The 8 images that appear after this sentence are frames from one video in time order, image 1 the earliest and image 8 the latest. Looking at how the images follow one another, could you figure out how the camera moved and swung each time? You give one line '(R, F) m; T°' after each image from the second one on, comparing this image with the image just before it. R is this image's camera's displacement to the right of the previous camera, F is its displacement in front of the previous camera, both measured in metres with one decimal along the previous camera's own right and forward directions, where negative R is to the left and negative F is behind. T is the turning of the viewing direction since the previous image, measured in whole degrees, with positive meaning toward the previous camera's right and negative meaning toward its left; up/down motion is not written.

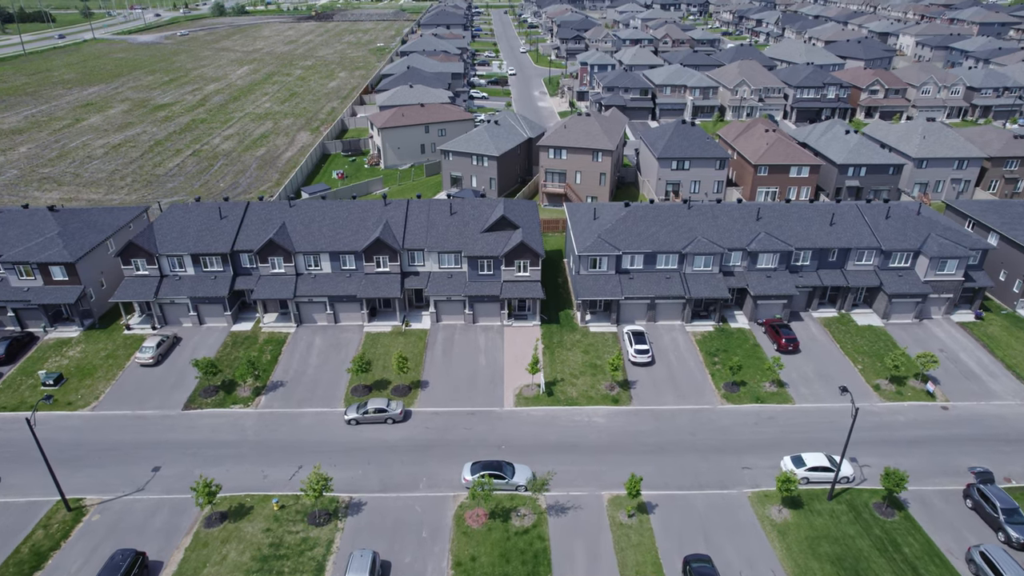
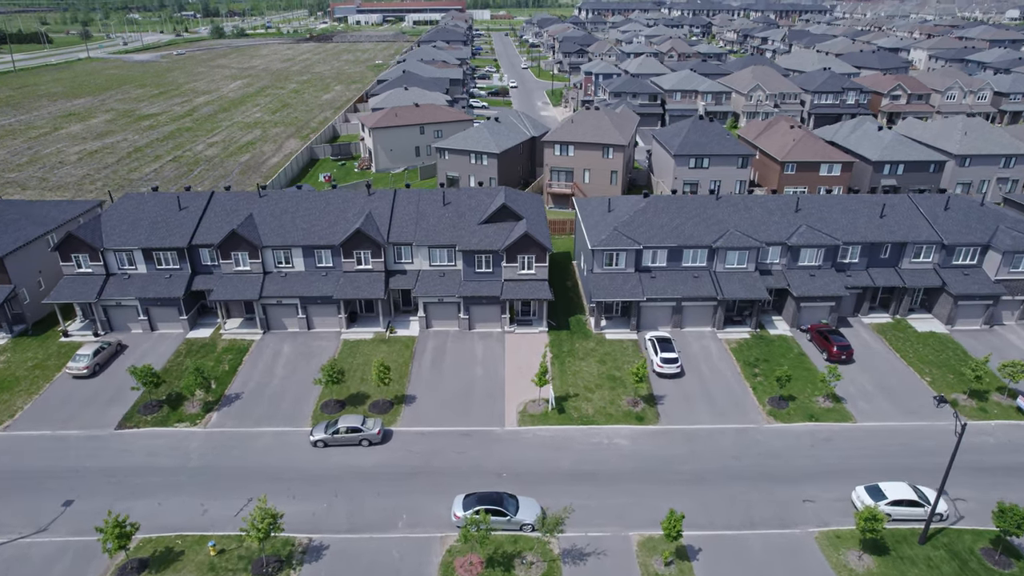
(-0.2, +7.9) m; 0°
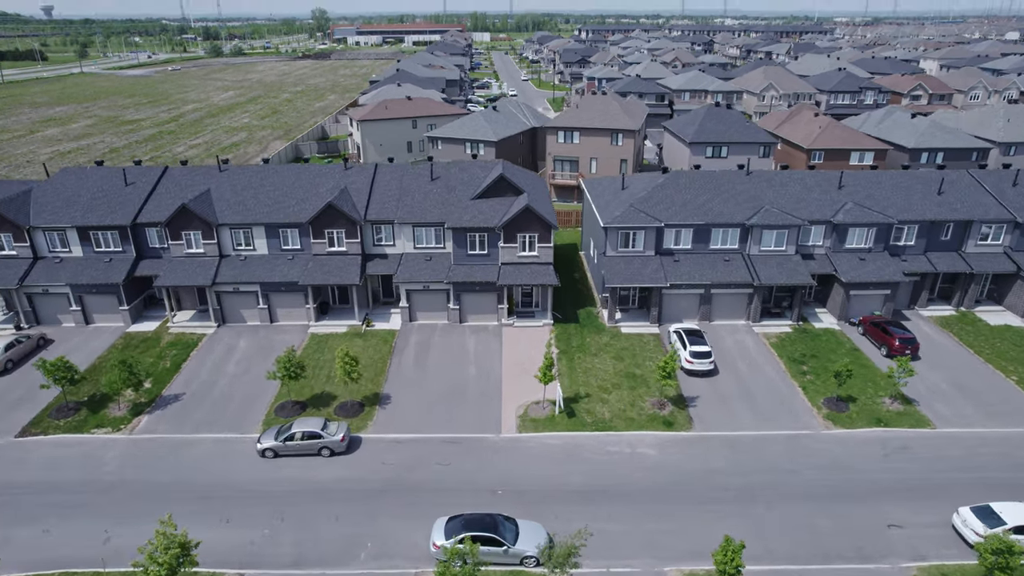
(+0.1, +7.3) m; 0°
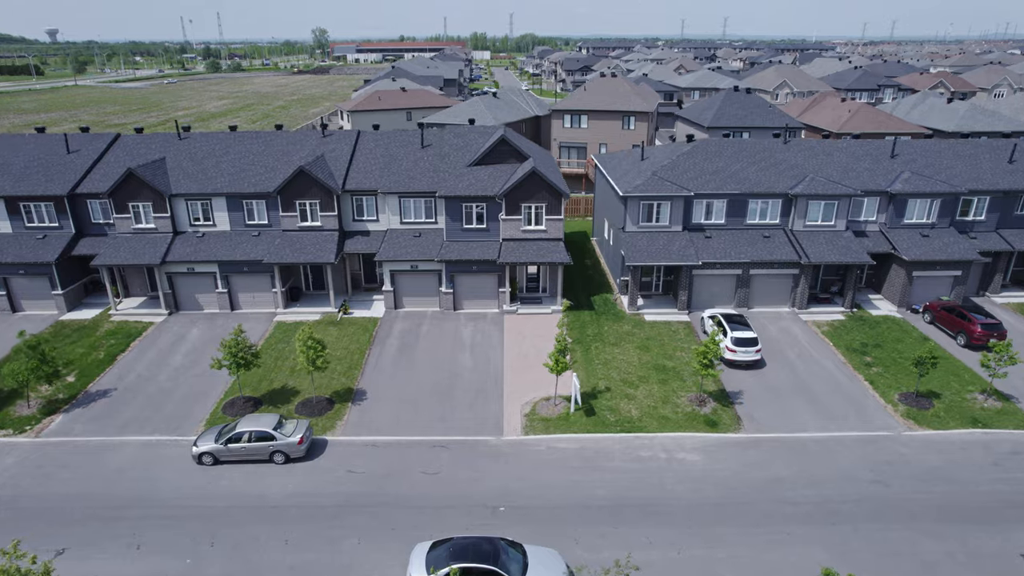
(-0.2, +6.2) m; 0°
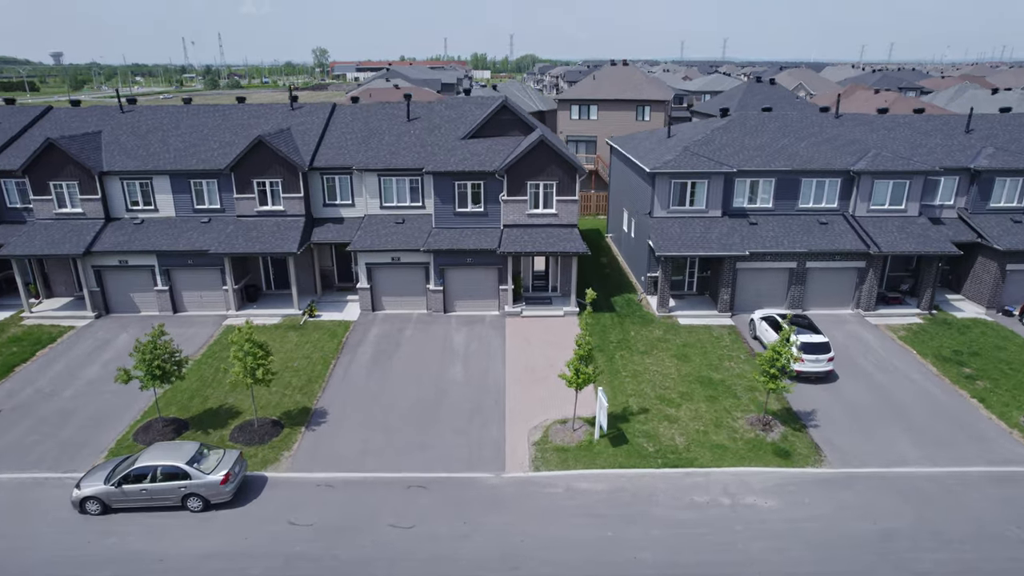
(-0.1, +6.3) m; 0°
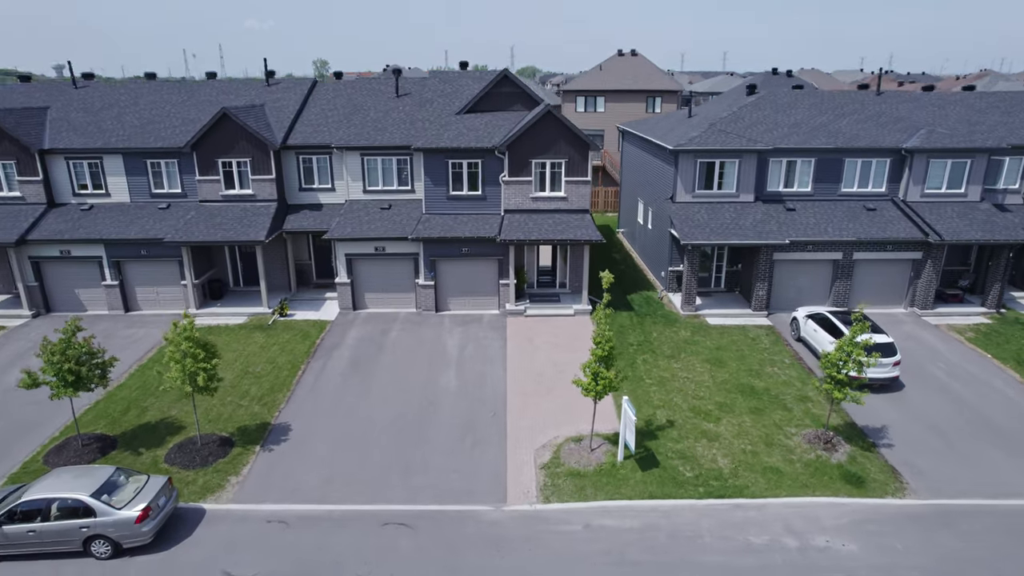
(-0.1, +3.8) m; 0°
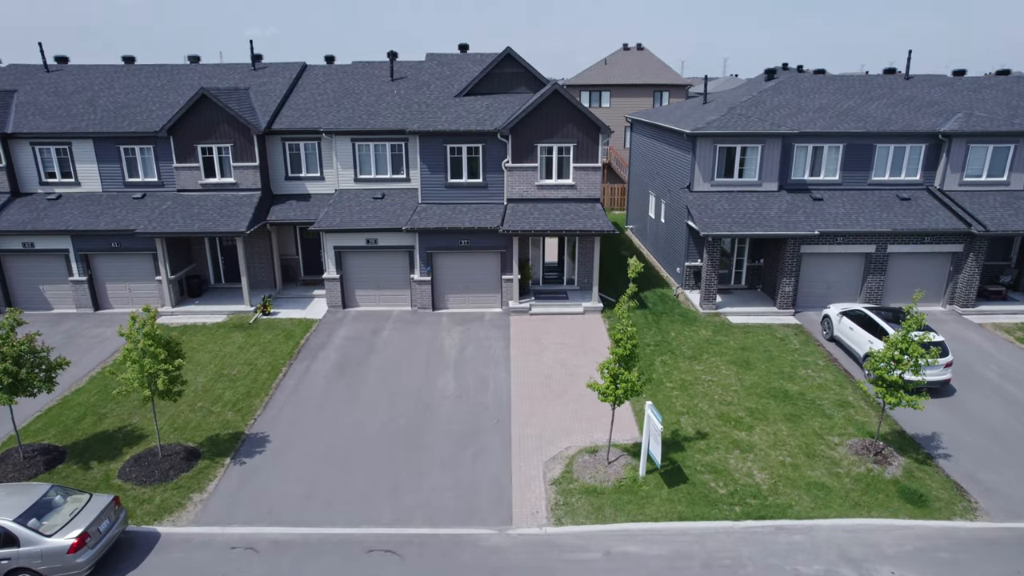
(-0.1, +2.0) m; 0°
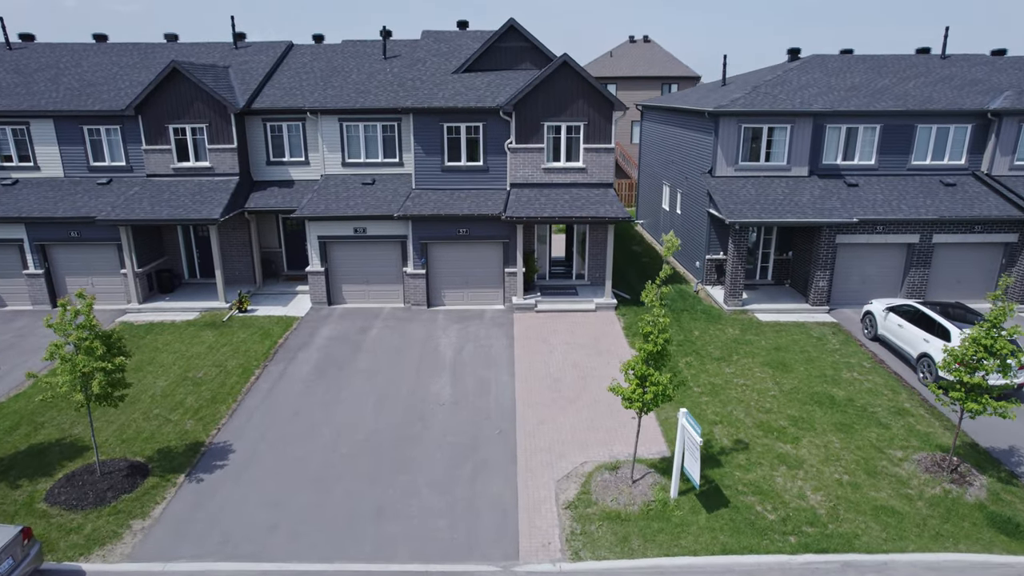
(-0.1, +2.3) m; 0°
